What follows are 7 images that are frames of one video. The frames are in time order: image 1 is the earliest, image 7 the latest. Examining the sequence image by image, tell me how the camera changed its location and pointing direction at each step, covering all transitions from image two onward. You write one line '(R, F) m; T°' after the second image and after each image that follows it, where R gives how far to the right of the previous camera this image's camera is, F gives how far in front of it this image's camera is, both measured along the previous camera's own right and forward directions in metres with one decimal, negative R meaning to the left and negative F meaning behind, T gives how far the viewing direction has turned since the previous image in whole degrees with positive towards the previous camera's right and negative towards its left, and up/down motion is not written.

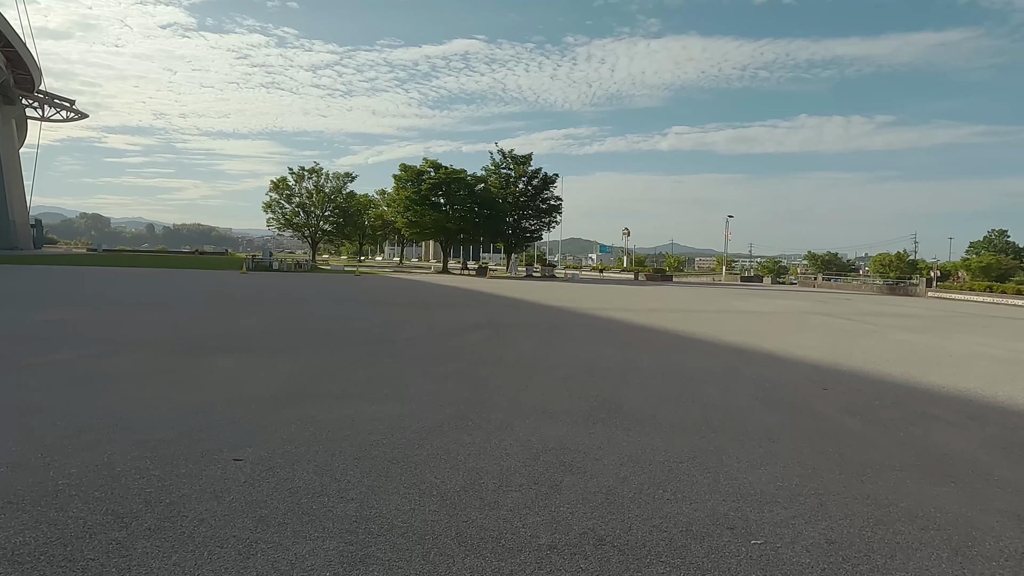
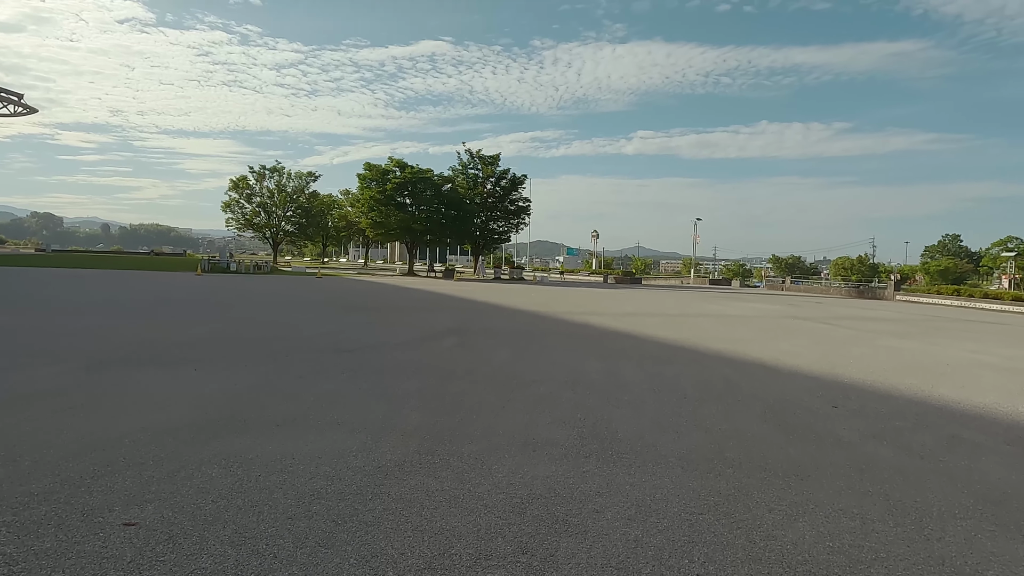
(-0.1, +0.9) m; +3°
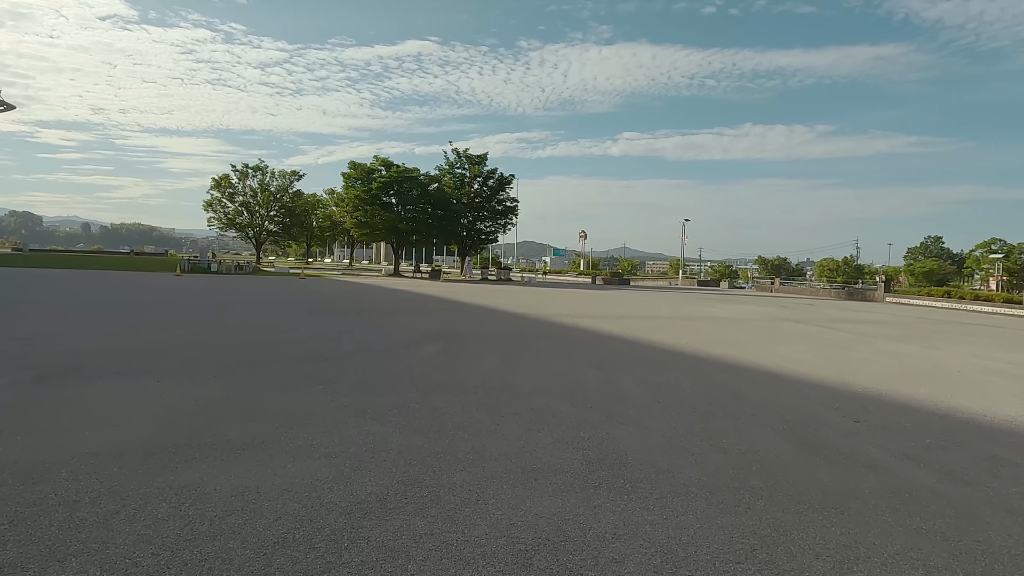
(-0.1, +0.5) m; +1°
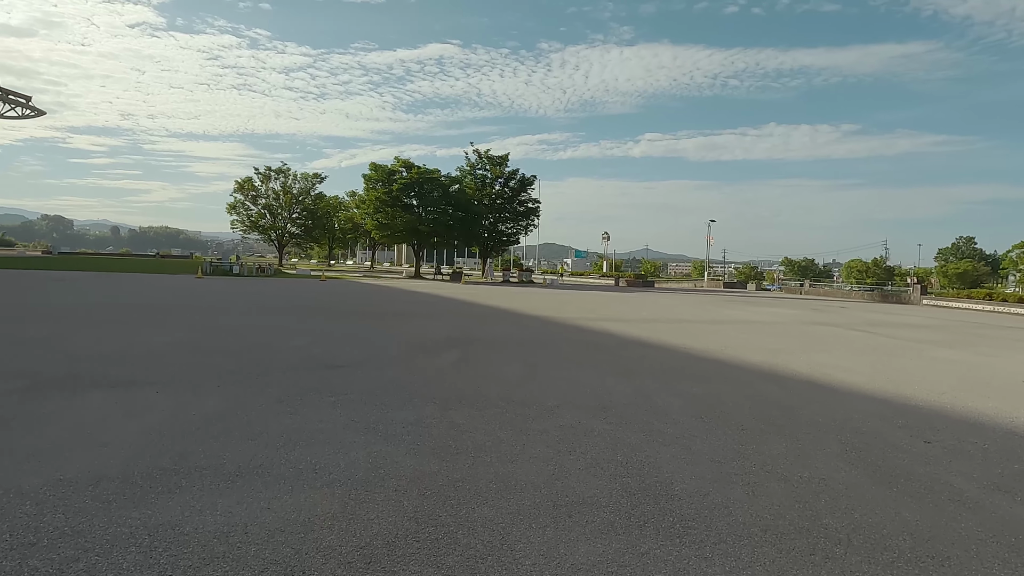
(0.0, +0.5) m; -2°
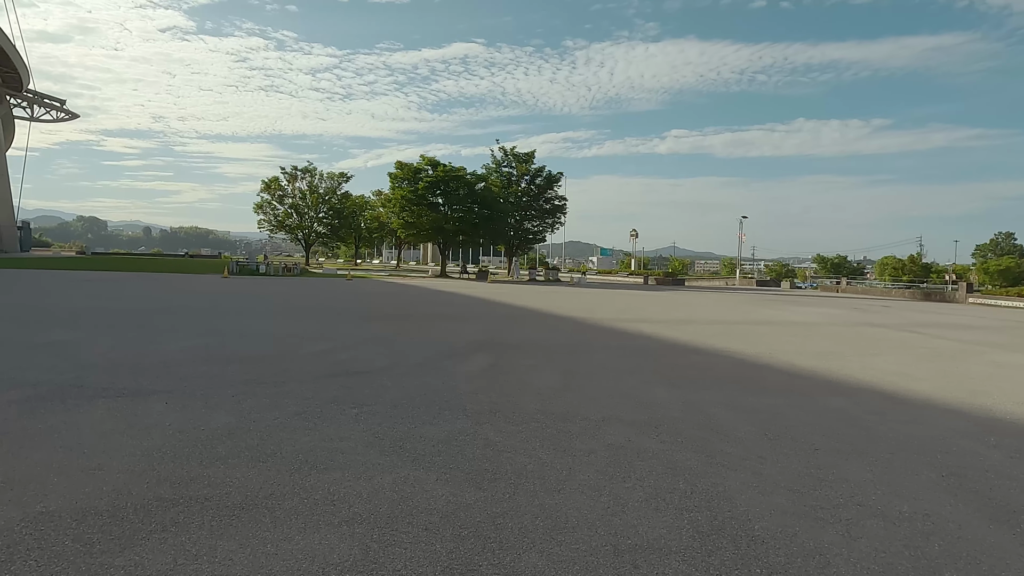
(-0.1, +0.6) m; -2°
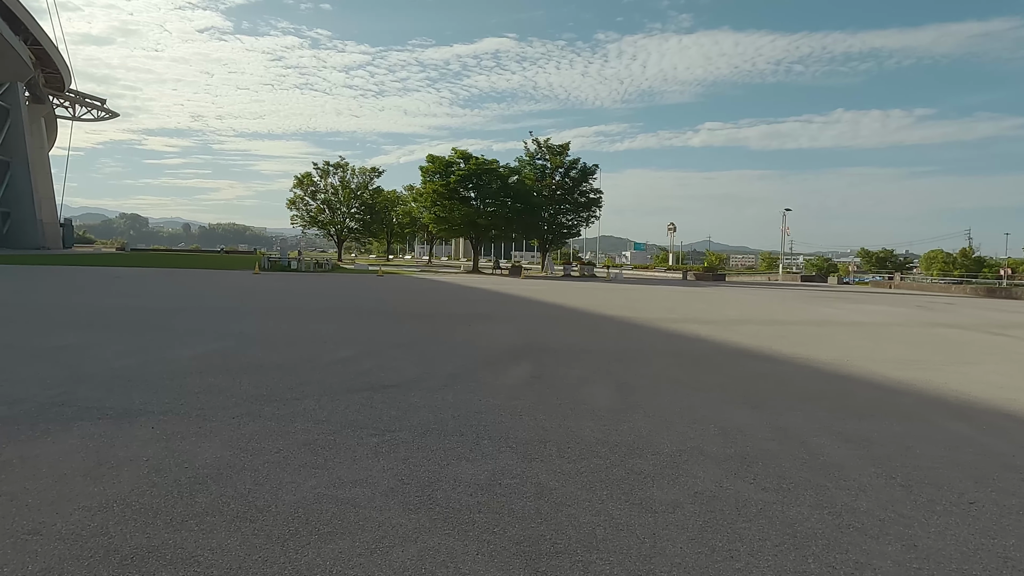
(-0.1, +1.0) m; -3°
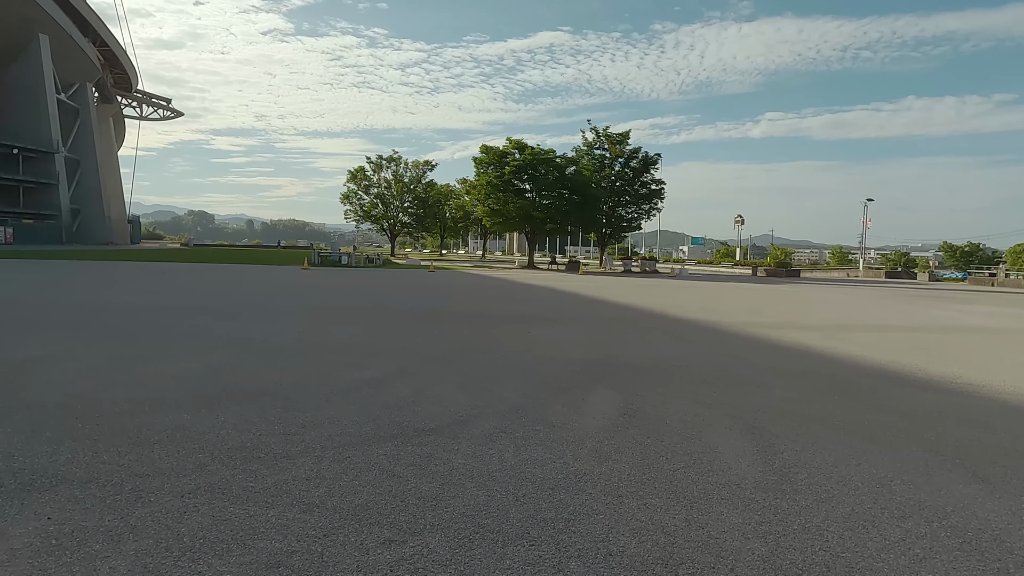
(-0.2, +1.8) m; -5°
